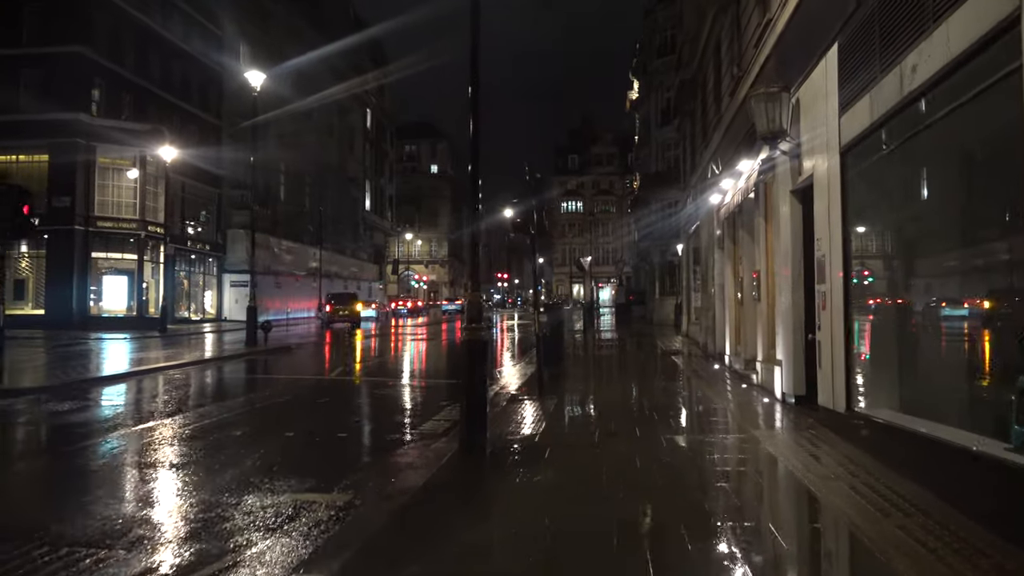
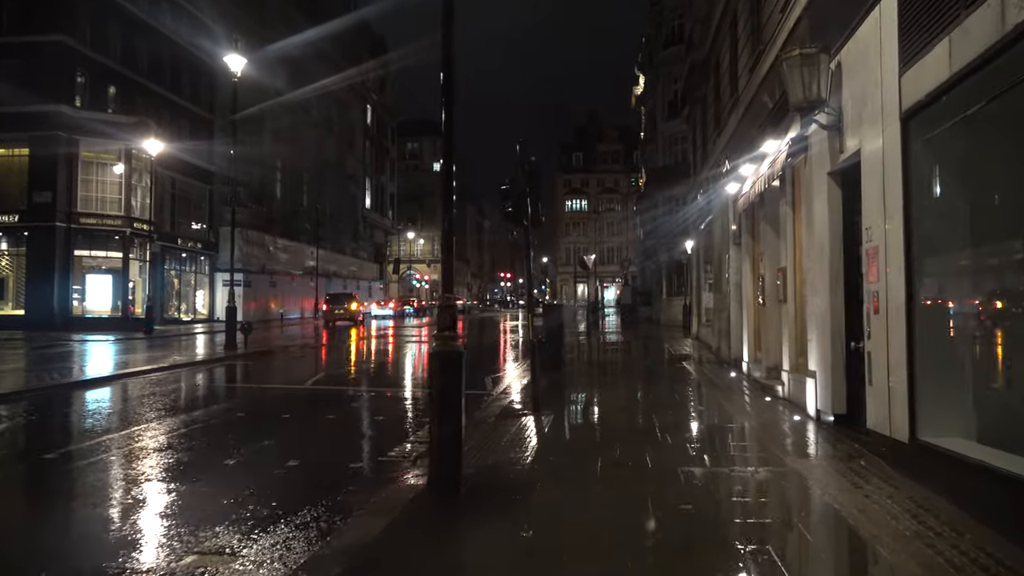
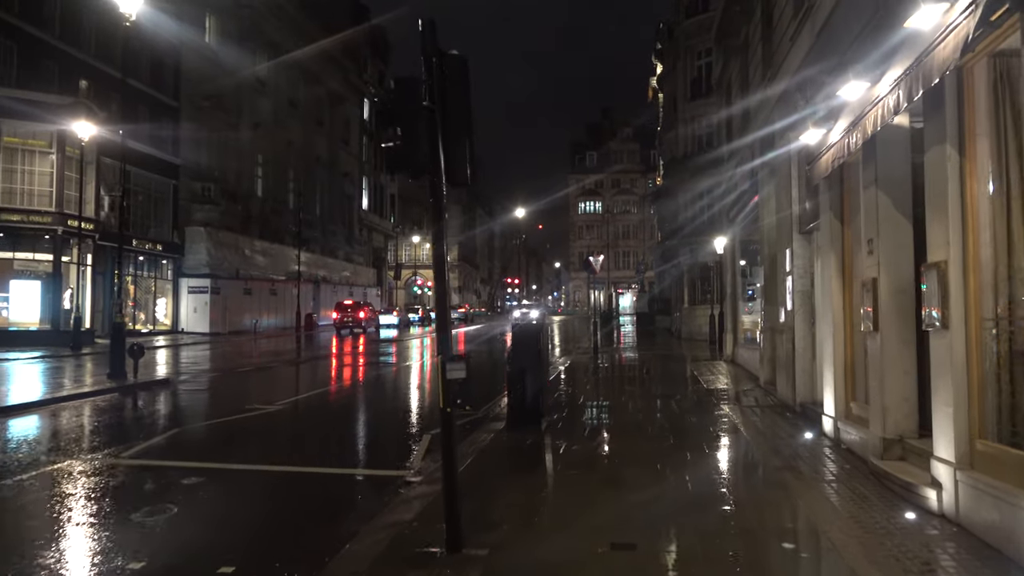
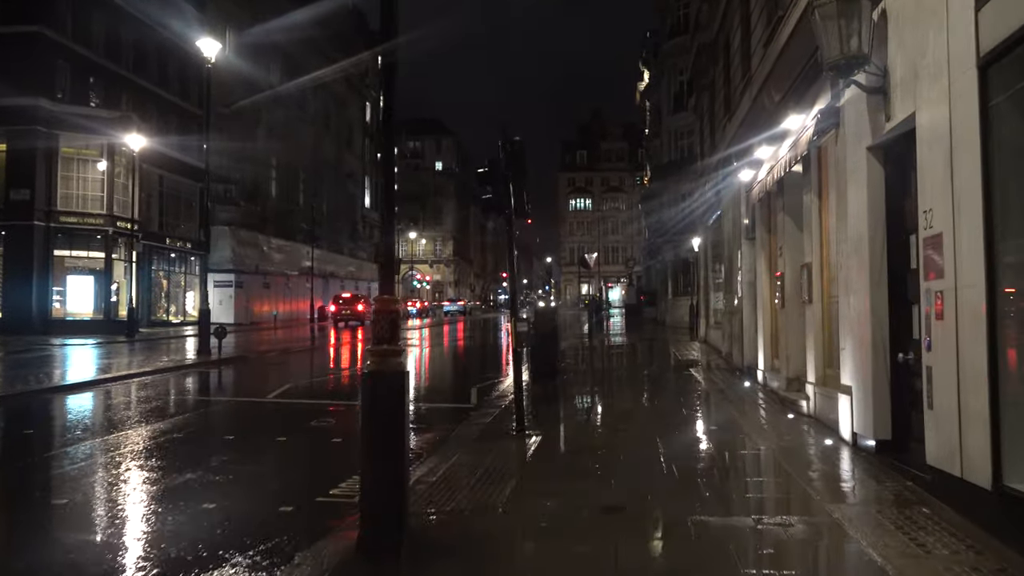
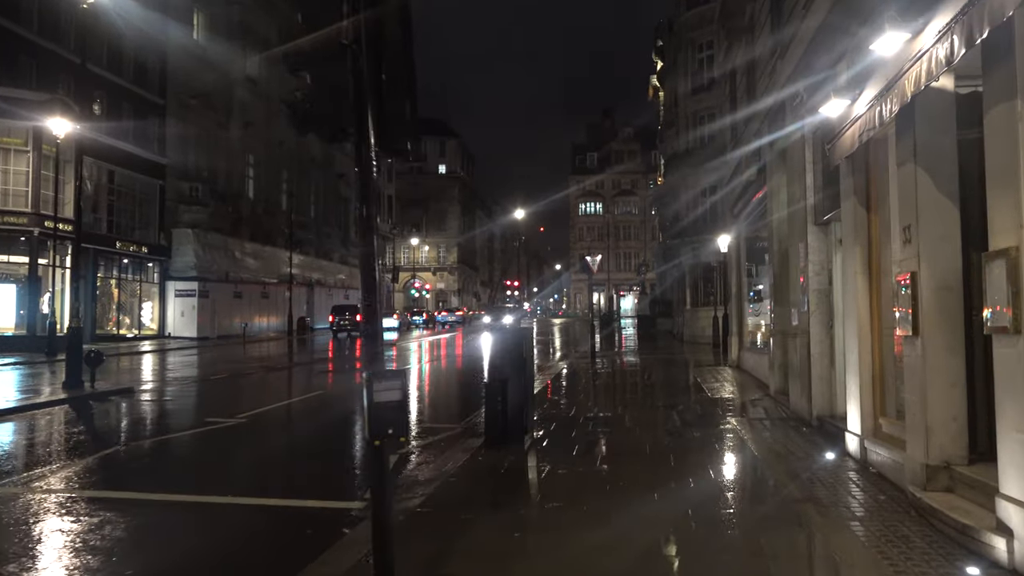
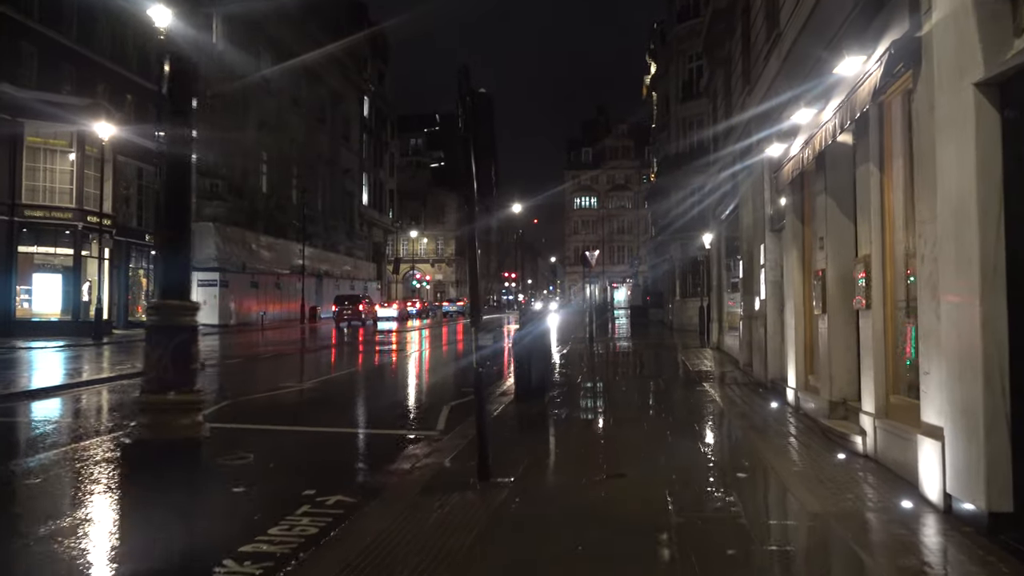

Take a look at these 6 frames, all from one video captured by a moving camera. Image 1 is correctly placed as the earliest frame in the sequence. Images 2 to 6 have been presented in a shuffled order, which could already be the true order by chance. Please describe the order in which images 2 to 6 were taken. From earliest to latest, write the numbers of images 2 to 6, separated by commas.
2, 4, 6, 3, 5
